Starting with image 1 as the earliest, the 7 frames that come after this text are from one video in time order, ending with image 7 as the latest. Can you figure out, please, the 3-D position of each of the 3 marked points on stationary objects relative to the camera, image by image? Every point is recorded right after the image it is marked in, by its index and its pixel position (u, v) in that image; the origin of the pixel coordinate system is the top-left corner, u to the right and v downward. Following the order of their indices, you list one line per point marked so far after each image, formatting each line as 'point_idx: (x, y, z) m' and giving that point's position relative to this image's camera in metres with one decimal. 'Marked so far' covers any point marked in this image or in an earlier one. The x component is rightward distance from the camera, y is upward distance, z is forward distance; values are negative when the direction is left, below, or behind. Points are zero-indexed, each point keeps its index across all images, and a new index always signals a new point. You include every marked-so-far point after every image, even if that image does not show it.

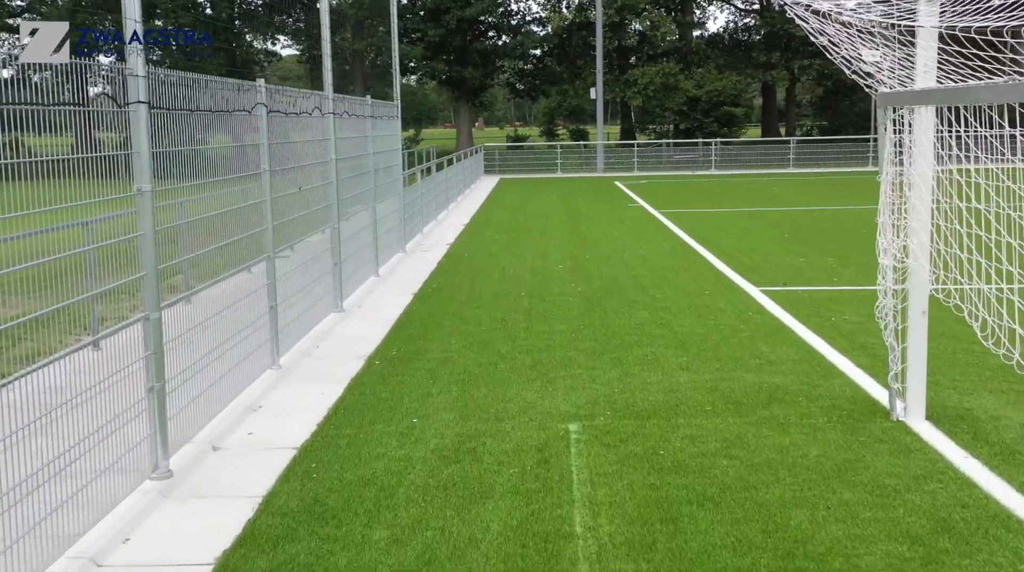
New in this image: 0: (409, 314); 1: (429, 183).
0: (-0.9, -0.2, +9.0) m
1: (-1.4, +1.7, +17.6) m
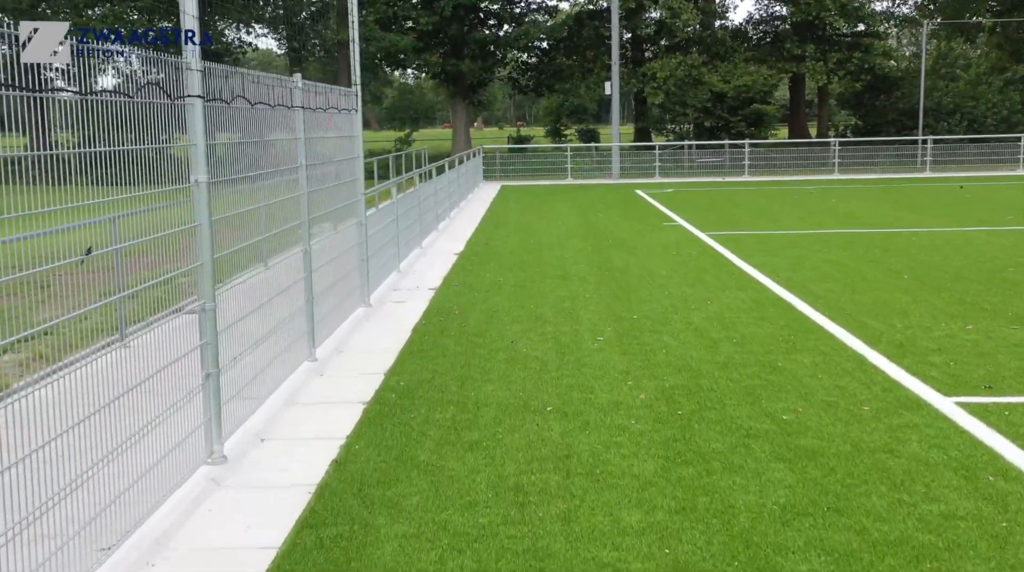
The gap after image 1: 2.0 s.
0: (-0.8, -0.8, +4.9) m
1: (-1.3, +1.1, +13.5) m
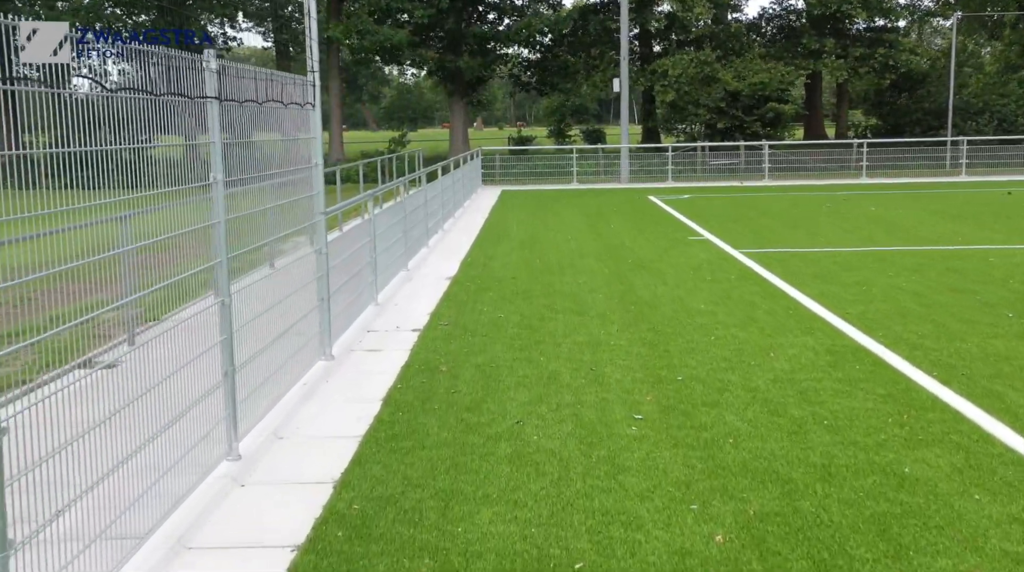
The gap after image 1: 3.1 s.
0: (-0.7, -1.2, +2.8) m
1: (-1.2, +0.8, +11.3) m
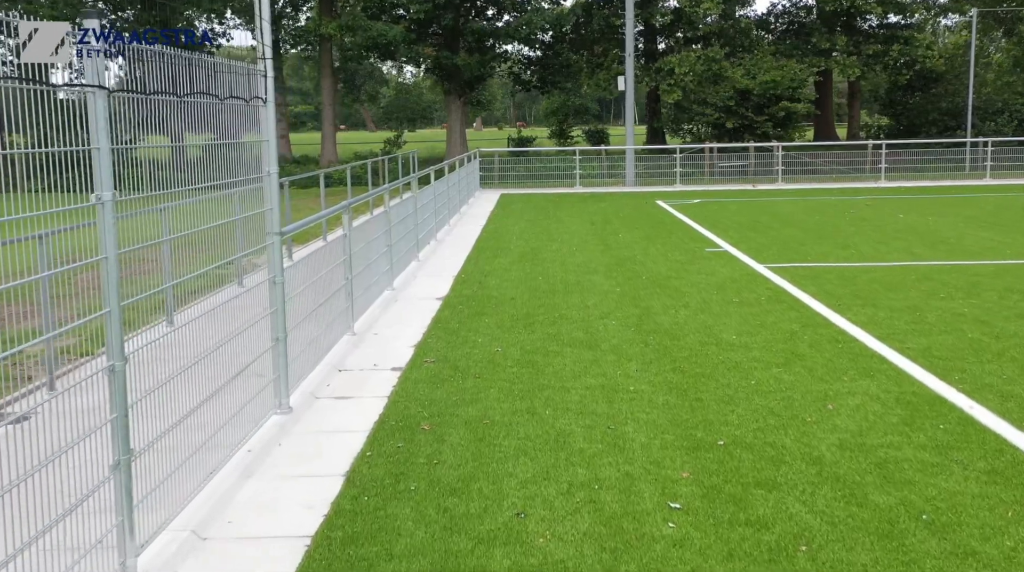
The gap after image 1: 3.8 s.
0: (-0.8, -1.4, +1.4) m
1: (-1.2, +0.6, +10.0) m
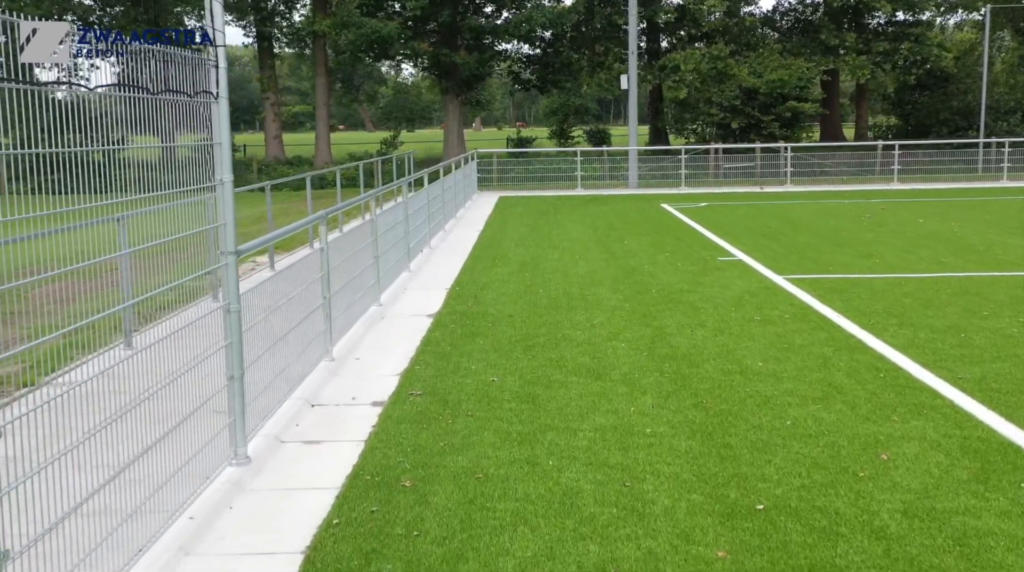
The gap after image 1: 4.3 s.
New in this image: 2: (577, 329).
0: (-0.8, -1.5, +0.5) m
1: (-1.2, +0.5, +9.1) m
2: (+0.5, -0.3, +8.2) m
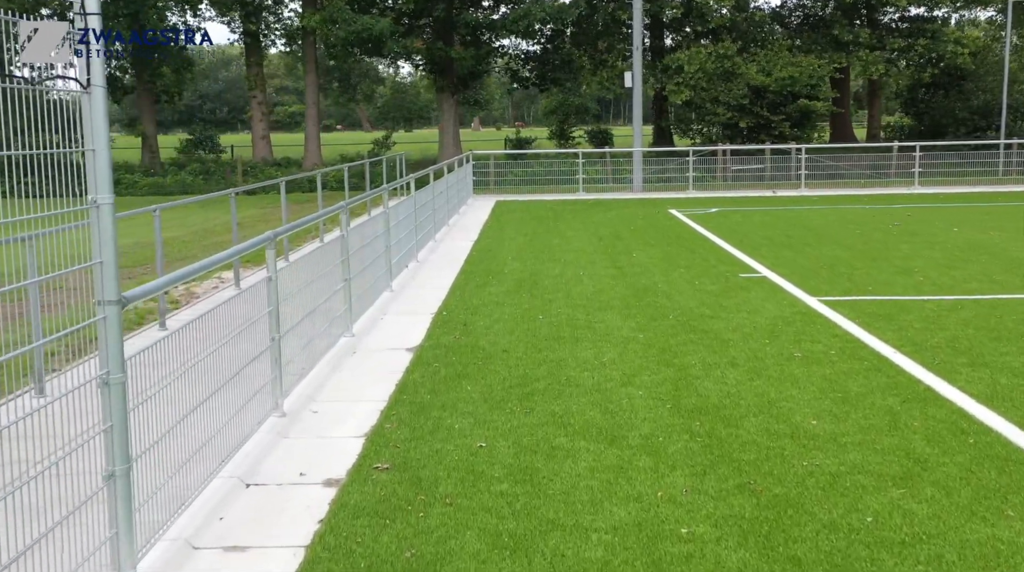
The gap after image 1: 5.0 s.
0: (-0.8, -1.7, -0.8) m
1: (-1.3, +0.3, +7.7) m
2: (+0.5, -0.5, +6.8) m
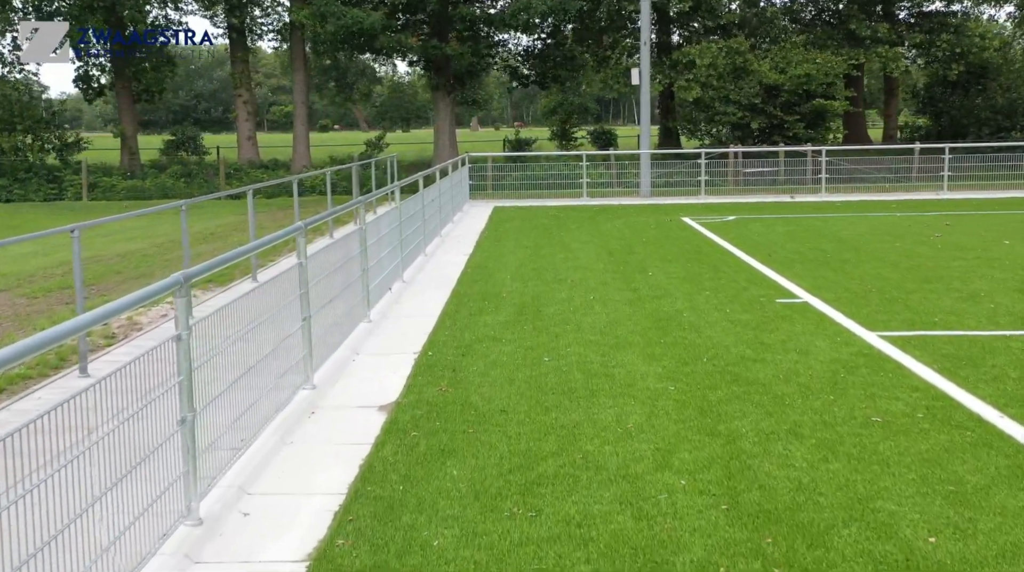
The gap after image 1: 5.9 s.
0: (-0.8, -1.9, -2.4) m
1: (-1.3, 0.0, +6.2) m
2: (+0.5, -0.8, +5.3) m
